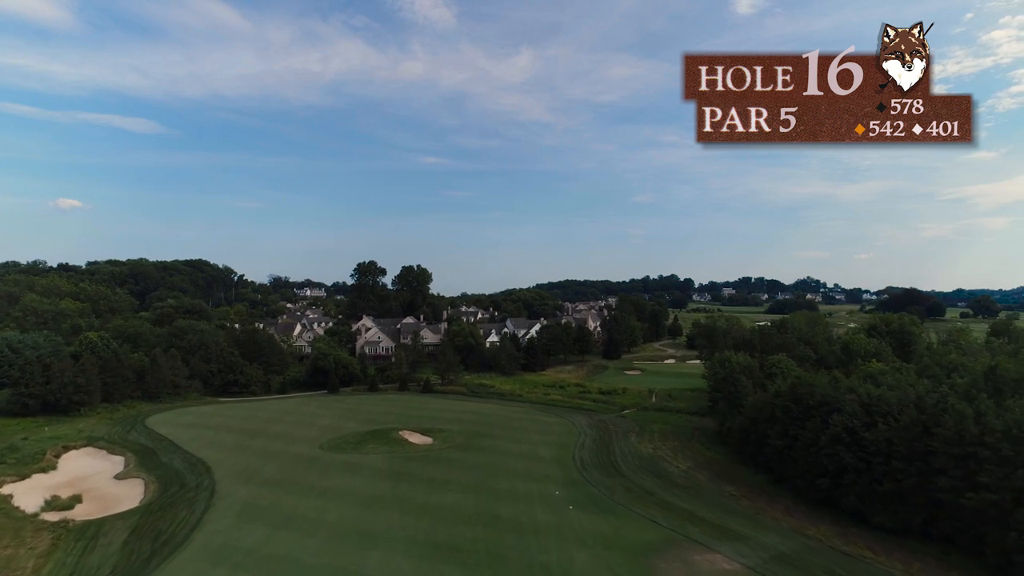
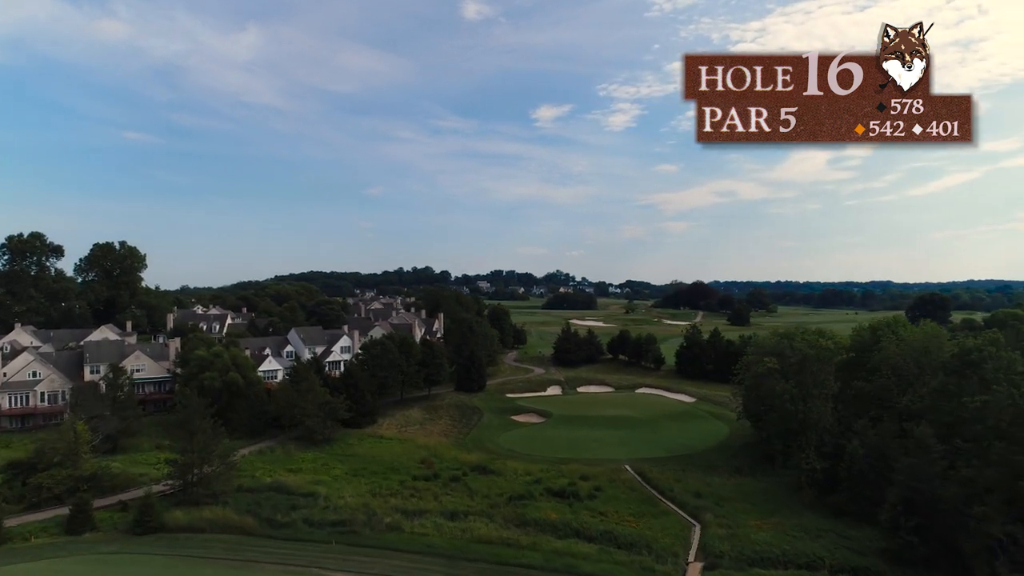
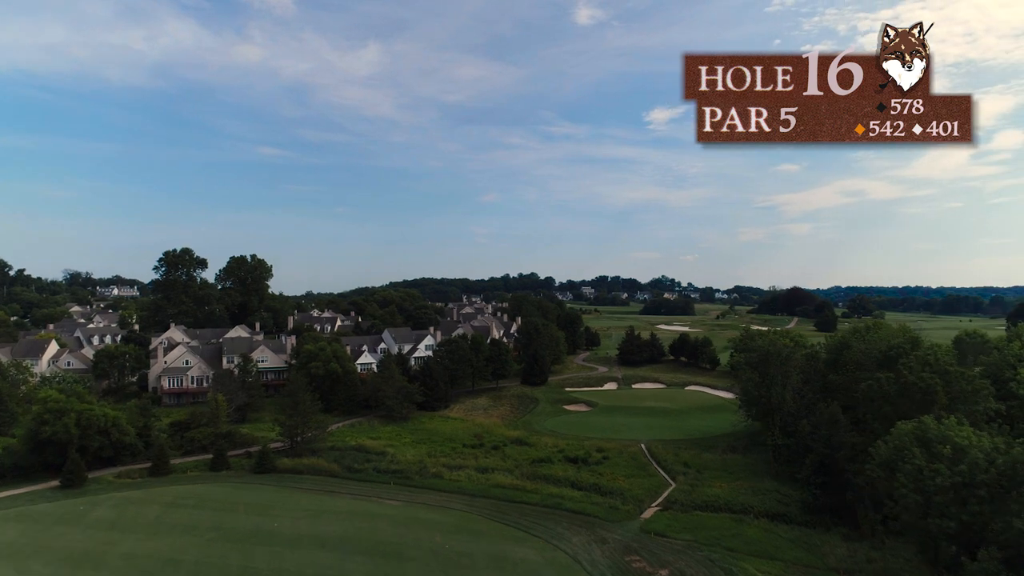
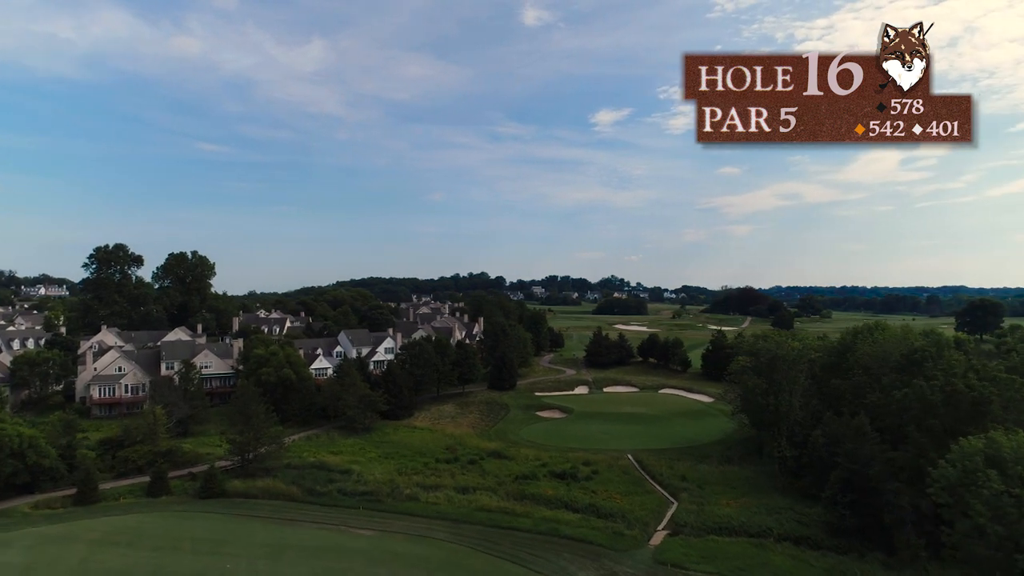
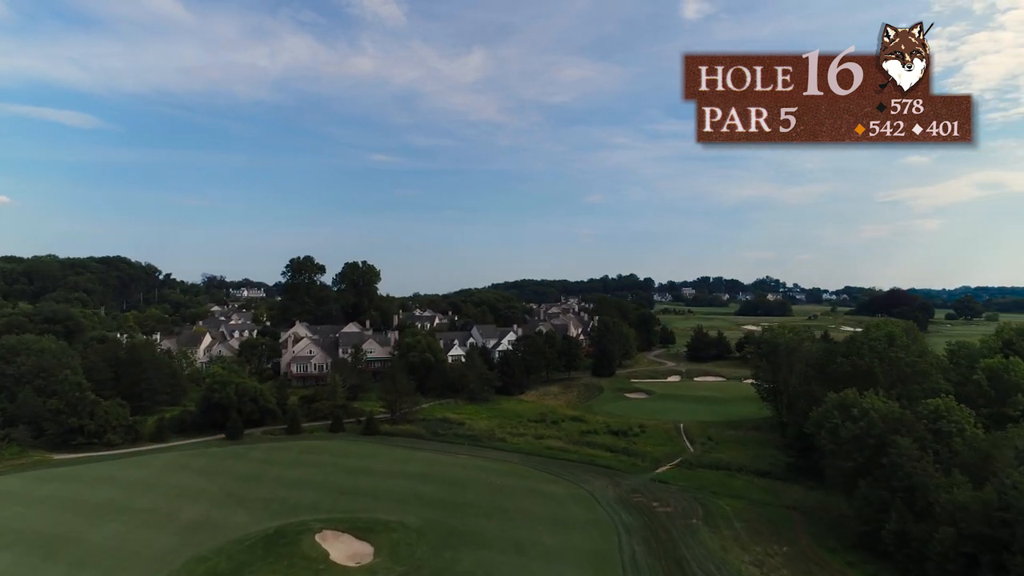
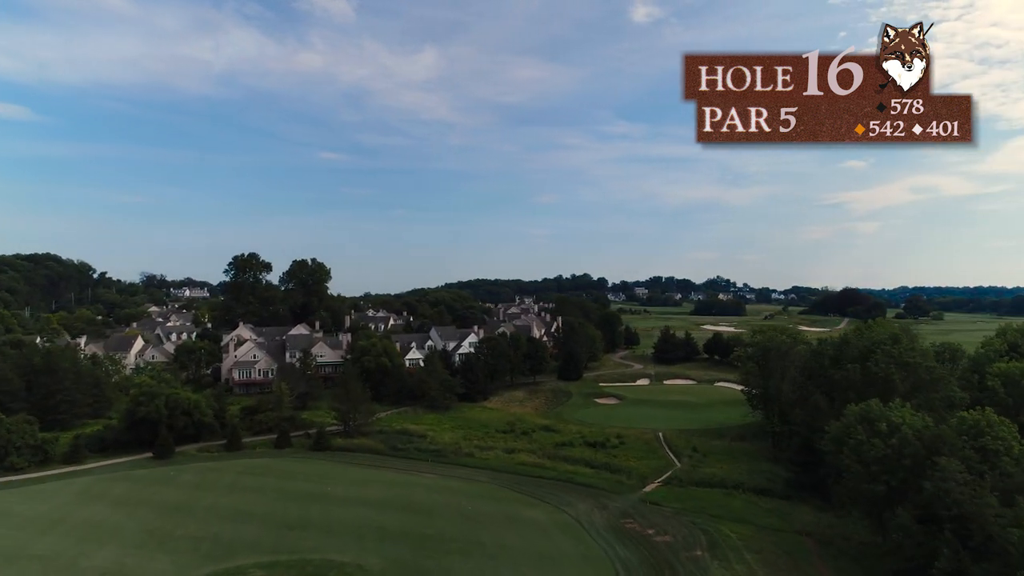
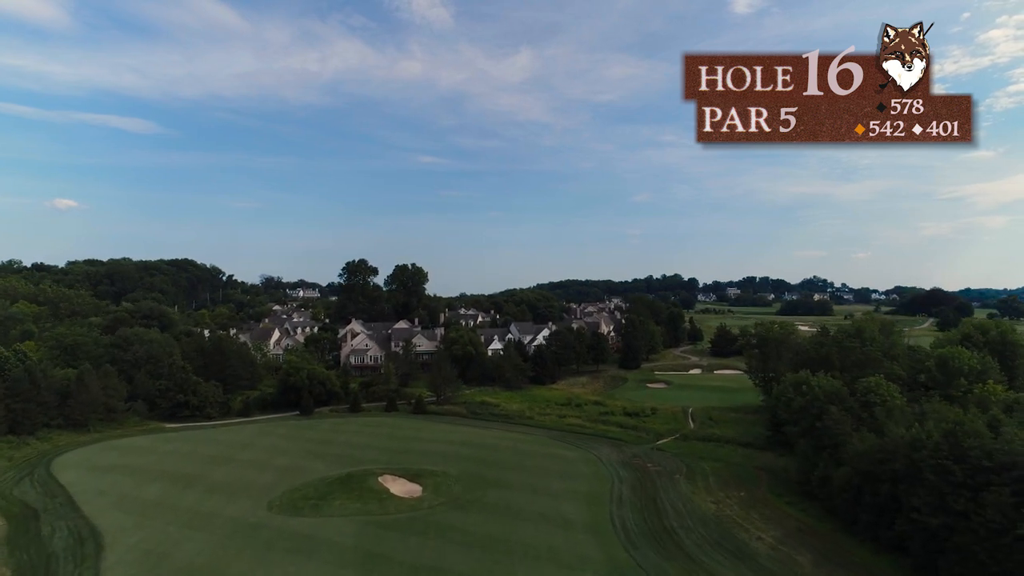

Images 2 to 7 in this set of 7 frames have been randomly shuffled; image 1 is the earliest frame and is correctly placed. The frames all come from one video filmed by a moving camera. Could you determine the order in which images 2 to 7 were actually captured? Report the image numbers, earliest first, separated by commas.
7, 5, 6, 3, 4, 2
